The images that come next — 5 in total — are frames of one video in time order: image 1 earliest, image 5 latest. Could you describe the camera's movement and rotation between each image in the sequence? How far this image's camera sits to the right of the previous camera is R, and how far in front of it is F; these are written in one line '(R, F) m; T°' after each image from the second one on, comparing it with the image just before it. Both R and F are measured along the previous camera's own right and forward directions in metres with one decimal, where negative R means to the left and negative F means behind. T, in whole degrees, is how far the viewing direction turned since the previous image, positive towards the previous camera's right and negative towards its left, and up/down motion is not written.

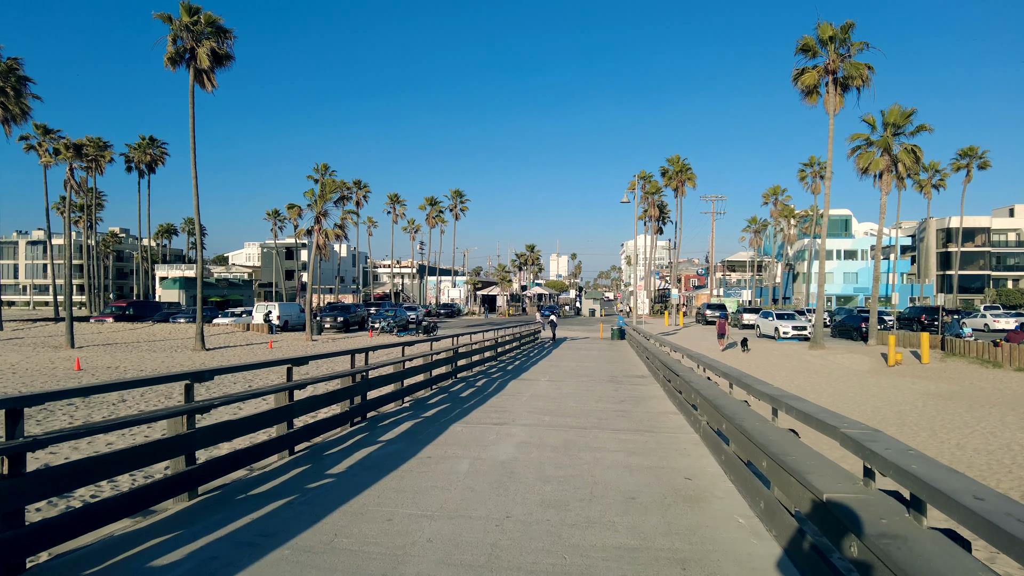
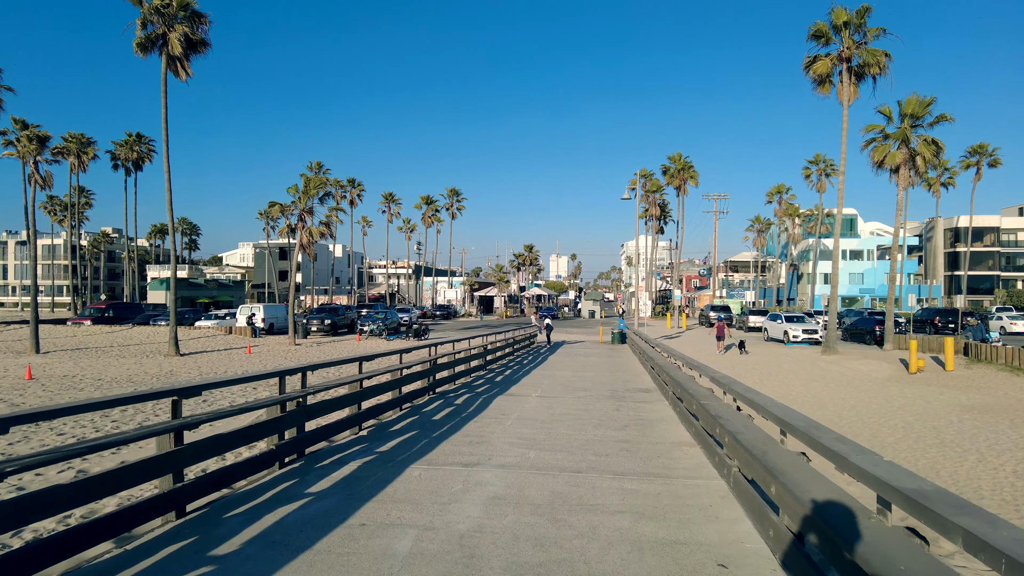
(+0.3, +1.8) m; 0°
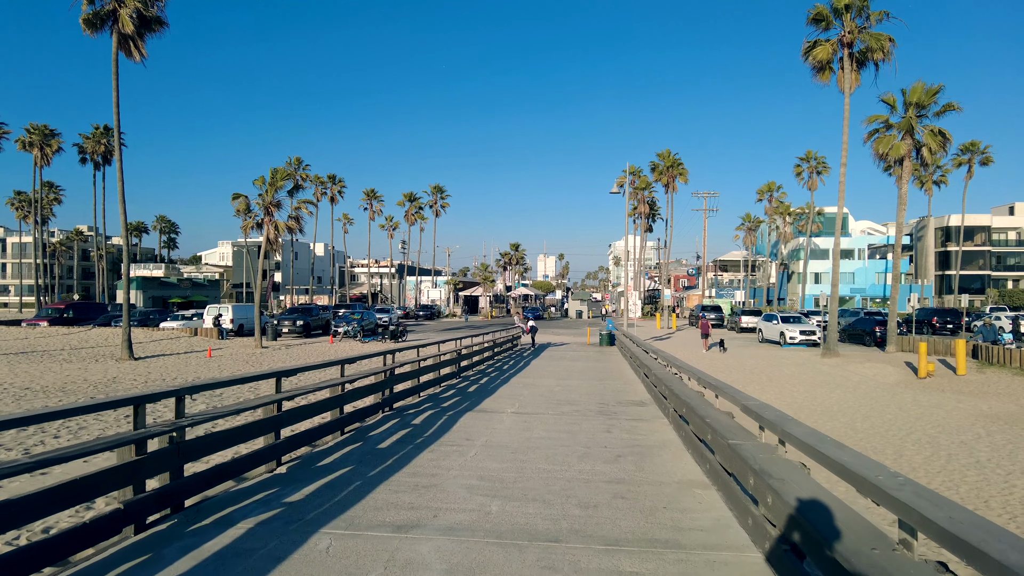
(+0.3, +1.8) m; +1°
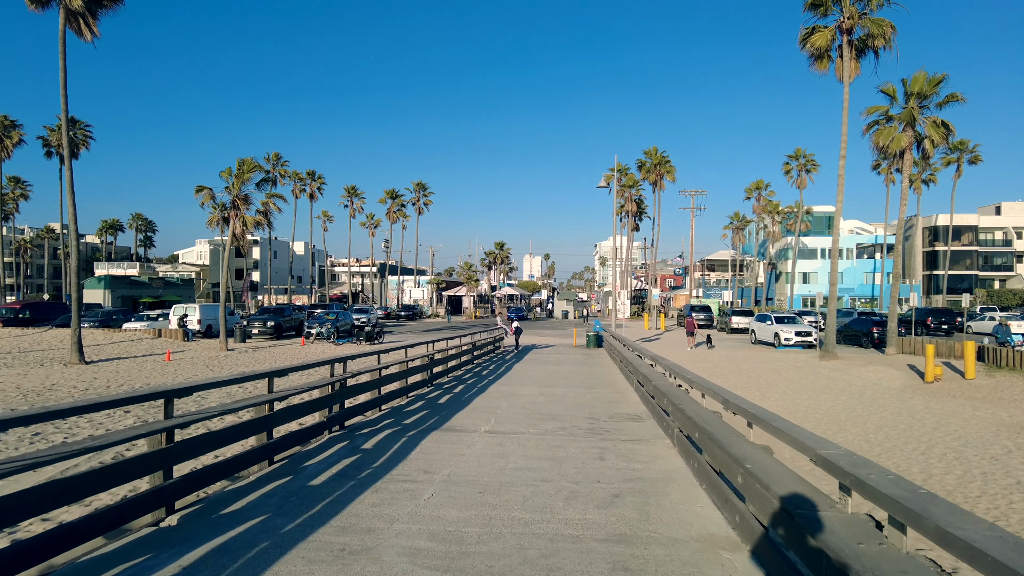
(+0.2, +1.6) m; +1°
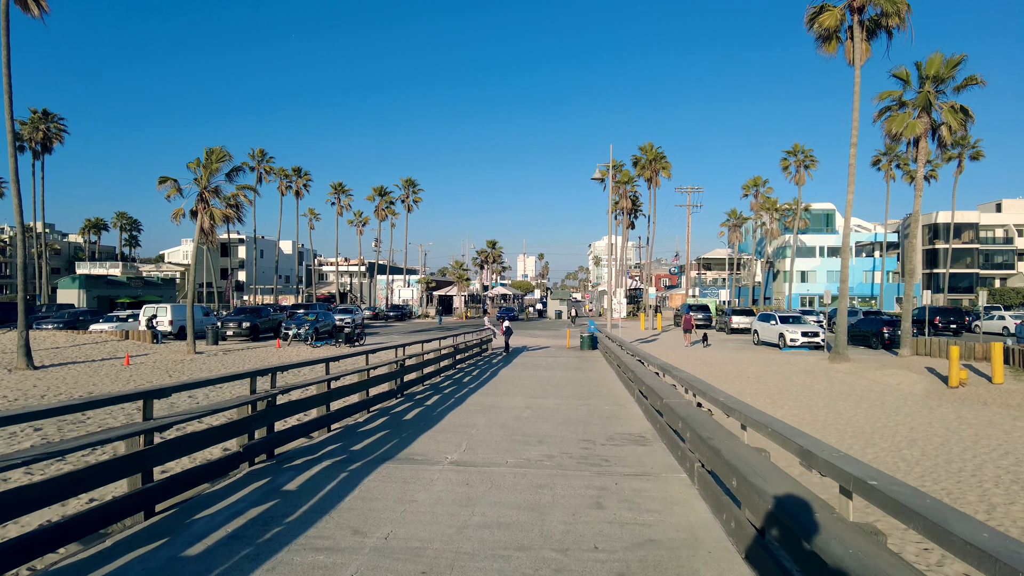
(+0.2, +1.8) m; +1°
